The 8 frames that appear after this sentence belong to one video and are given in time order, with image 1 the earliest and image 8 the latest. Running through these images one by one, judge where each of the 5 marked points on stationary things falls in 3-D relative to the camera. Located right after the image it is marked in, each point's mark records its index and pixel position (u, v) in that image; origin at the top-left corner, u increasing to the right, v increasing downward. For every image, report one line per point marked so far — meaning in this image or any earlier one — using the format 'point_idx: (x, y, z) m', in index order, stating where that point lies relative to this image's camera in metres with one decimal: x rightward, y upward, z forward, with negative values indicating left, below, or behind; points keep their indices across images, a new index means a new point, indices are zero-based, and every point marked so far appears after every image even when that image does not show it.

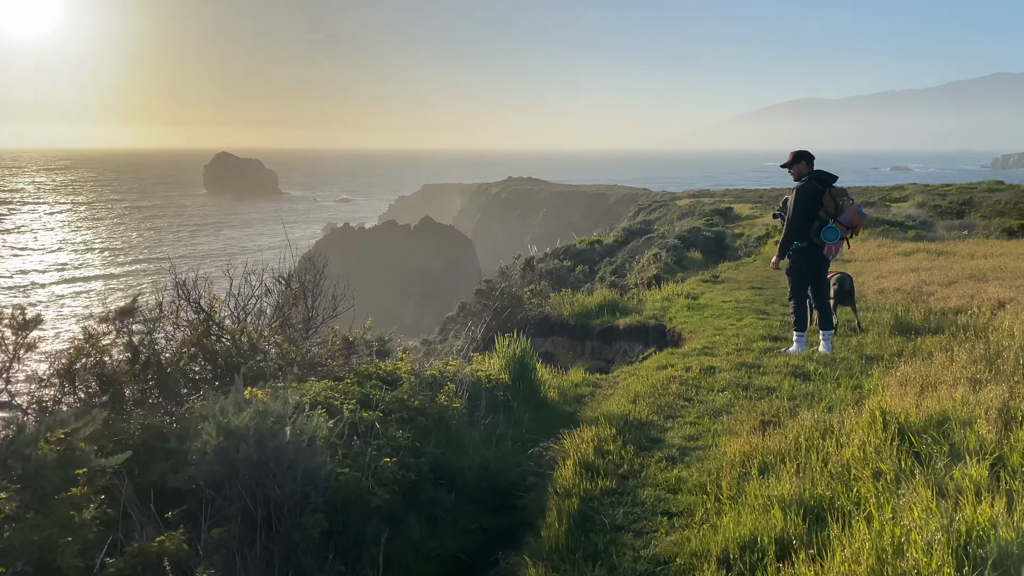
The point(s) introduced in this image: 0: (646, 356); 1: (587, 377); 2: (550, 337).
0: (+1.4, -0.9, +8.8) m
1: (+0.6, -0.7, +6.5) m
2: (+0.5, -0.6, +11.1) m
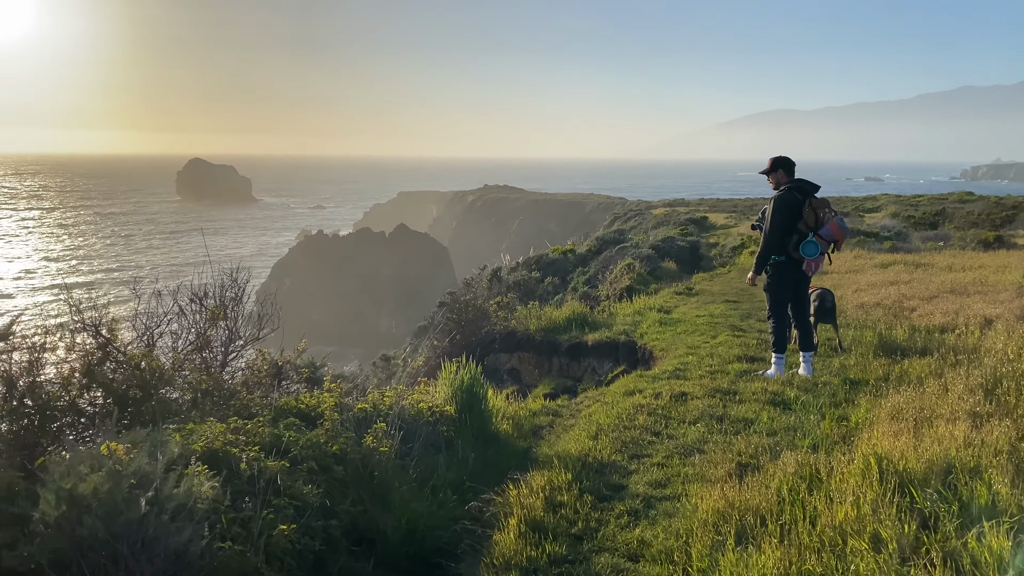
0: (+1.0, -1.0, +8.3) m
1: (+0.3, -0.8, +5.9) m
2: (+0.1, -0.8, +10.5) m
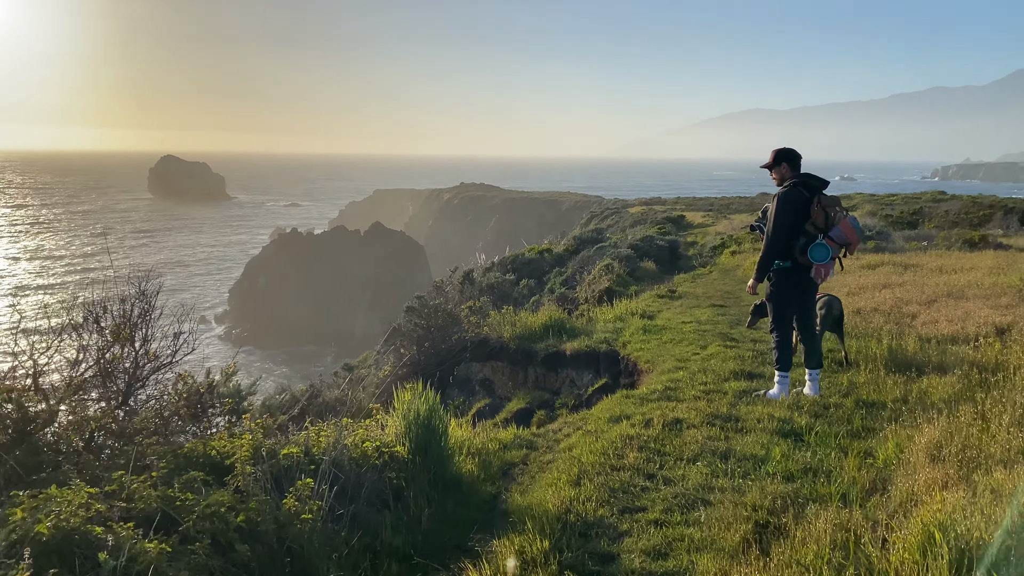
0: (+0.8, -1.1, +7.6) m
1: (+0.1, -0.9, +5.2) m
2: (-0.3, -0.9, +9.8) m
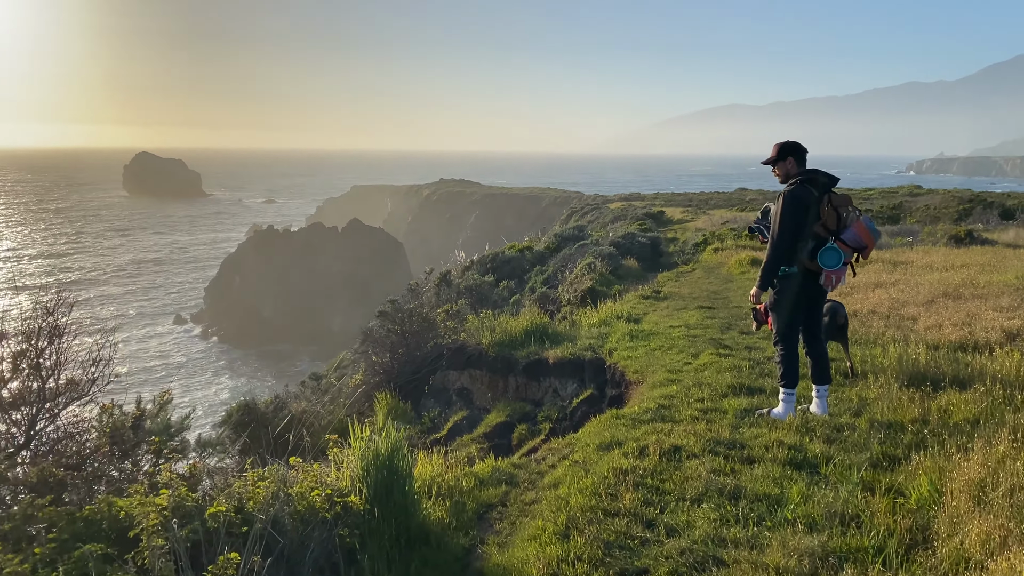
0: (+0.6, -1.1, +7.0) m
1: (-0.1, -0.9, +4.6) m
2: (-0.5, -0.9, +9.2) m
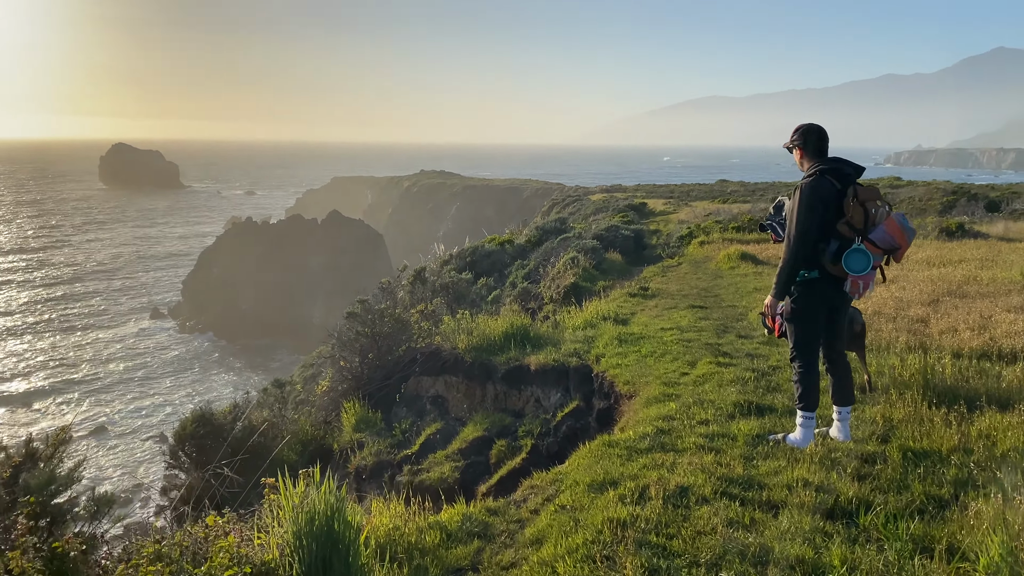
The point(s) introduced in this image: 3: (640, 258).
0: (+0.4, -1.1, +6.4) m
1: (-0.2, -1.0, +3.9) m
2: (-0.7, -0.9, +8.5) m
3: (+2.9, +0.7, +19.0) m
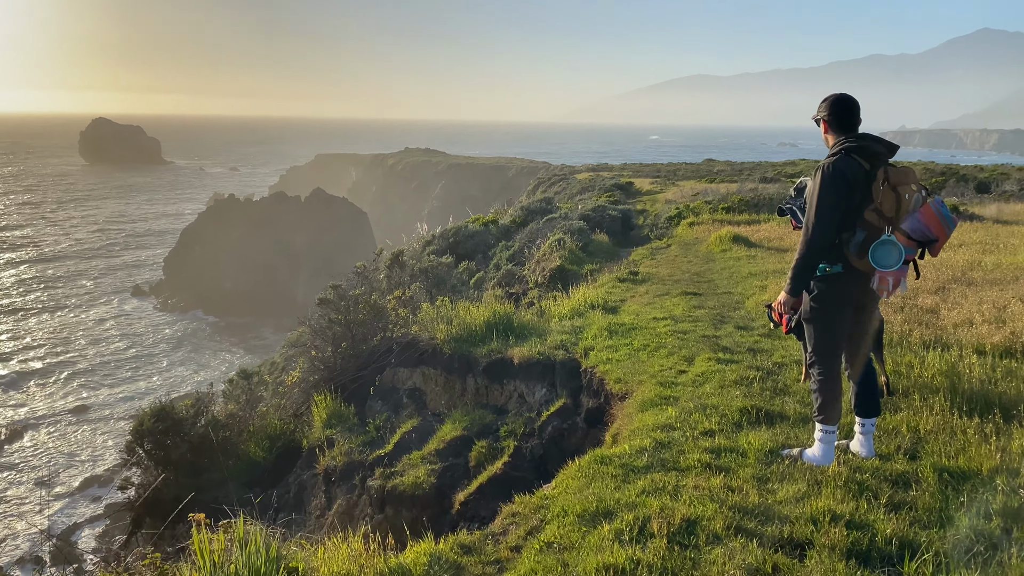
0: (+0.3, -1.1, +5.8) m
1: (-0.3, -1.0, +3.4) m
2: (-0.9, -0.8, +8.0) m
3: (+2.6, +1.1, +18.5) m
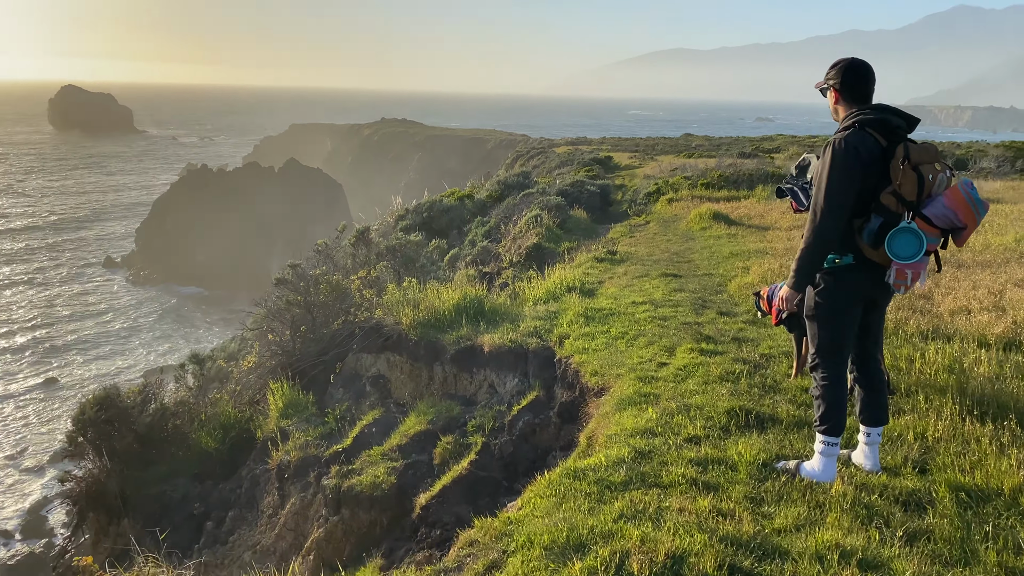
0: (+0.1, -1.0, +5.4) m
1: (-0.4, -0.9, +2.9) m
2: (-1.1, -0.6, +7.5) m
3: (+2.0, +1.5, +18.0) m
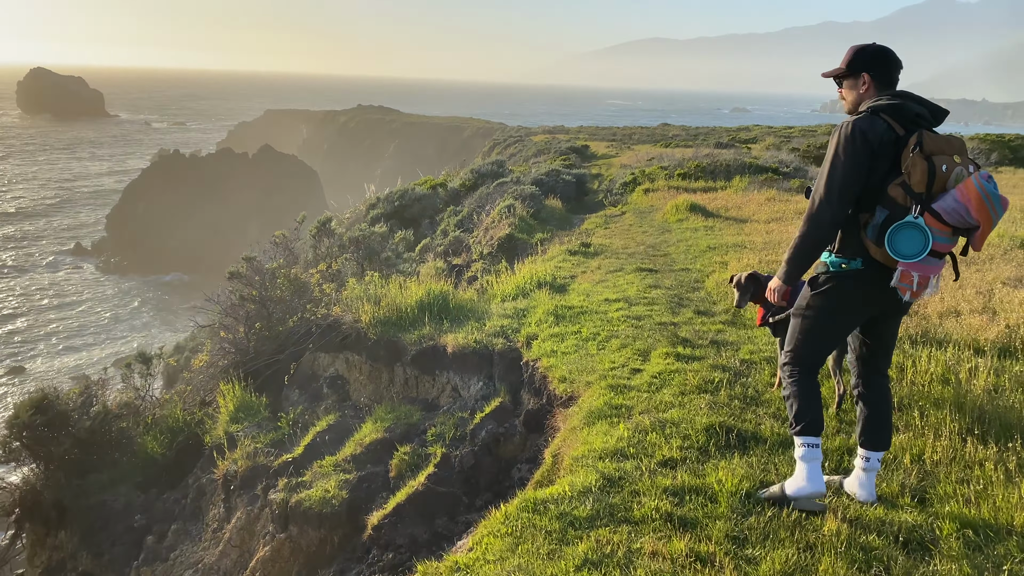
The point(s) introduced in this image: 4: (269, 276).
0: (-0.1, -1.0, +5.0) m
1: (-0.6, -1.0, +2.5) m
2: (-1.4, -0.6, +7.0) m
3: (+1.5, +1.7, +17.6) m
4: (-2.3, +0.1, +8.1) m
